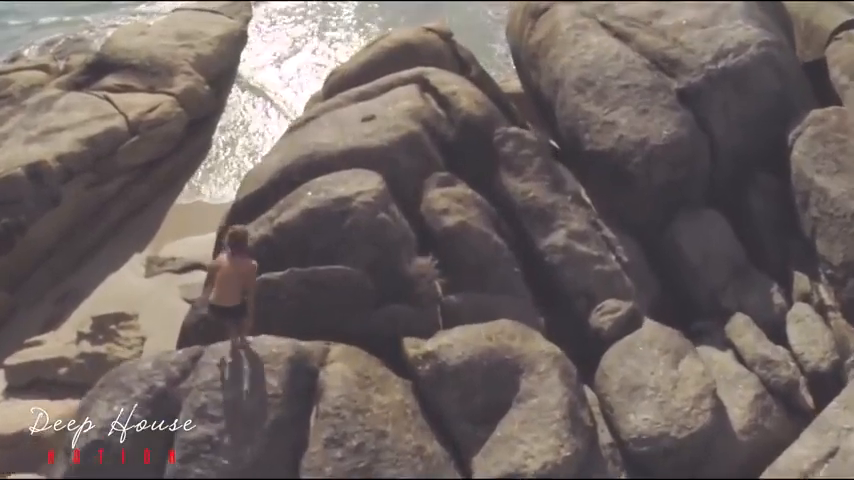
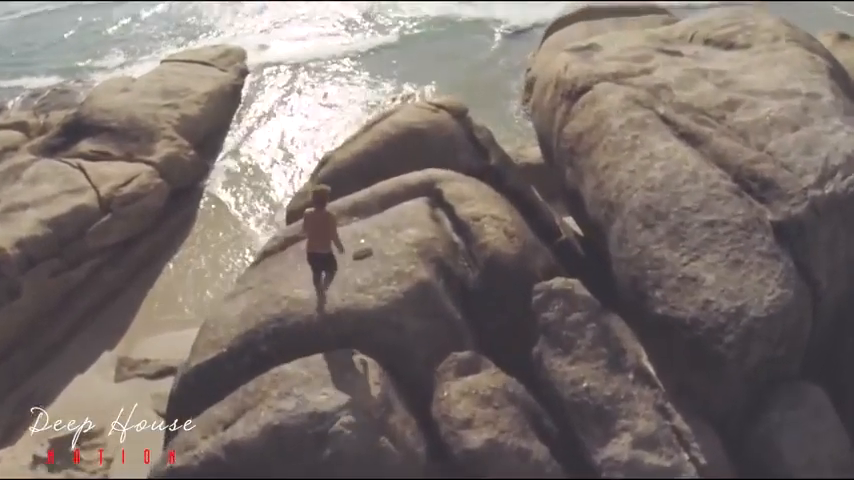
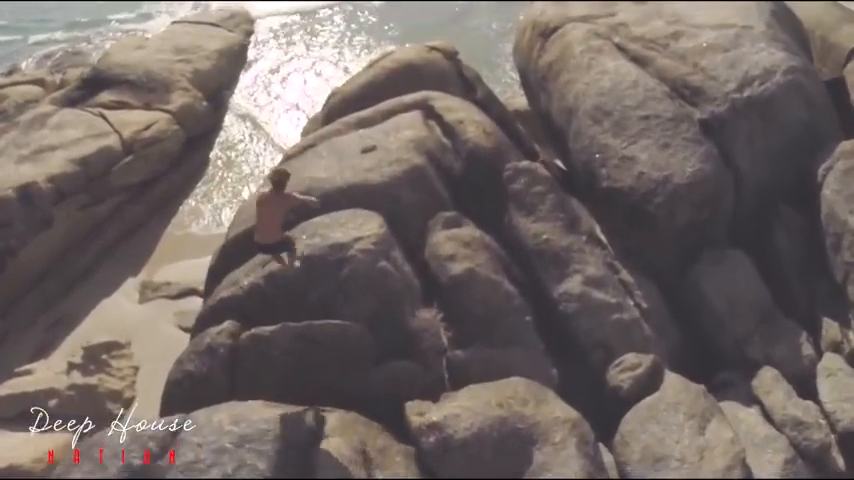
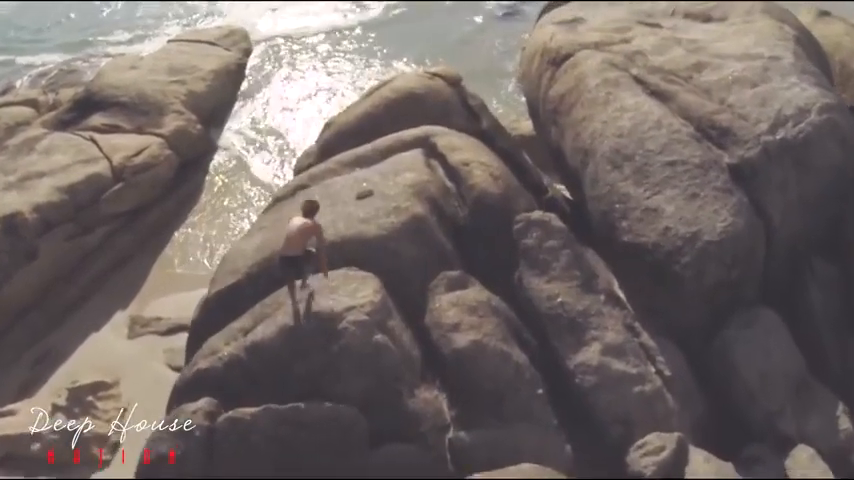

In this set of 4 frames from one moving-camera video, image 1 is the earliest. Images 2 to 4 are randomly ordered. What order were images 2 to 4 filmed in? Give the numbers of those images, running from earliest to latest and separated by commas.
3, 4, 2
